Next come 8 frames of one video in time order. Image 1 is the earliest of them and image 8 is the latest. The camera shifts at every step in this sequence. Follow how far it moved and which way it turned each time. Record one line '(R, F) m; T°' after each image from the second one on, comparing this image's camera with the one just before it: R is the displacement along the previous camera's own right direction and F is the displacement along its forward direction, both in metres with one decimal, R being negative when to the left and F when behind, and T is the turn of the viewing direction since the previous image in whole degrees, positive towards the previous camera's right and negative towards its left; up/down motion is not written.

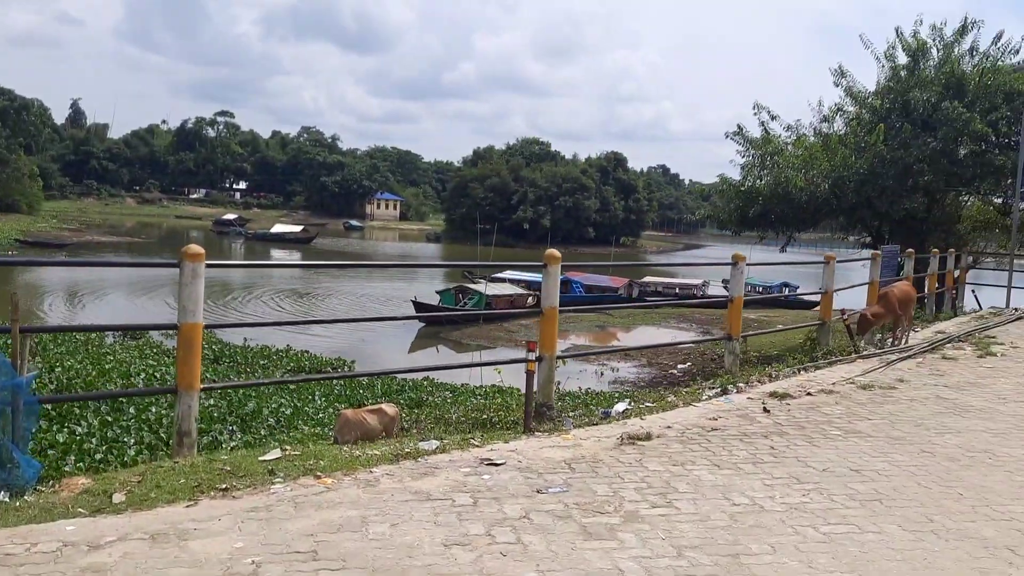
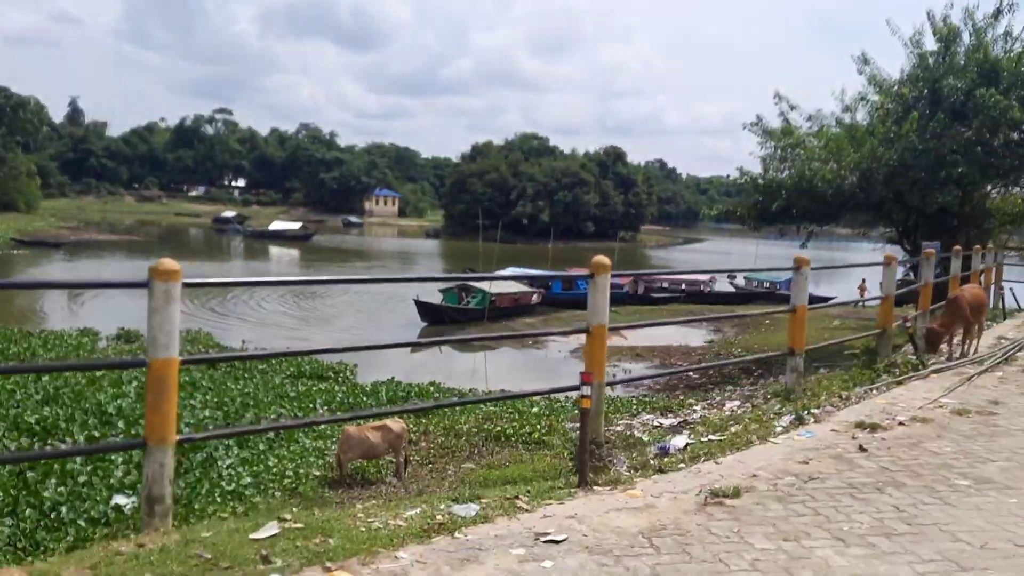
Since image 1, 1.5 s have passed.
(-0.2, +0.7) m; 0°
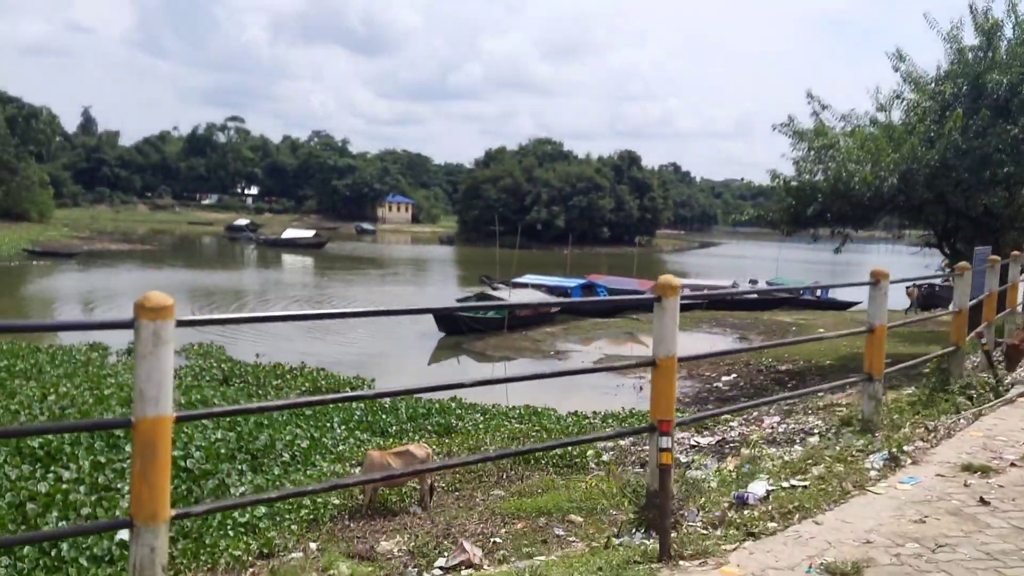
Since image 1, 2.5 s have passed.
(-0.2, +0.5) m; -1°
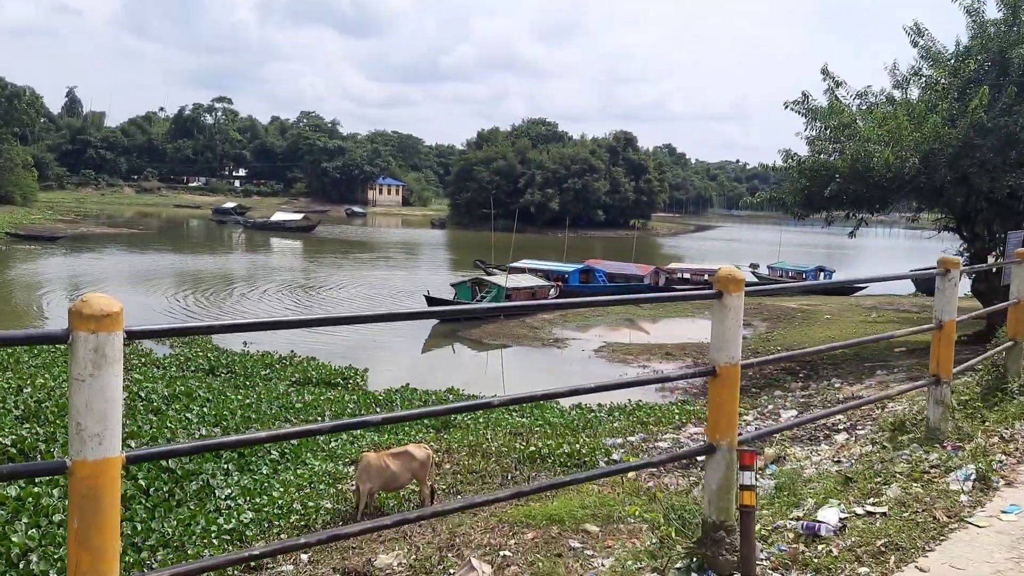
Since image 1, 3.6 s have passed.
(-0.1, +0.6) m; +1°
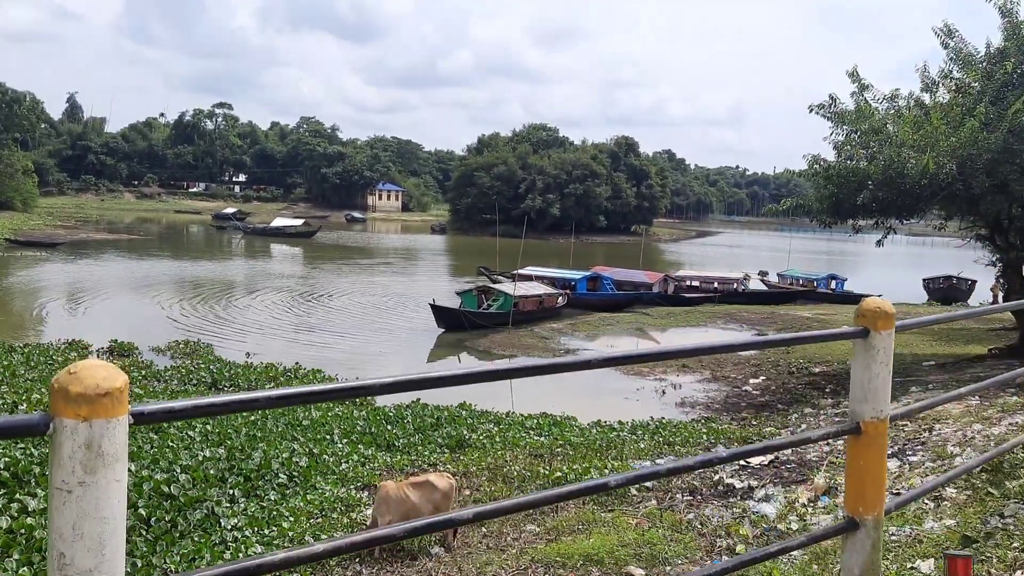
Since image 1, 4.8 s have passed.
(-0.3, +0.5) m; 0°
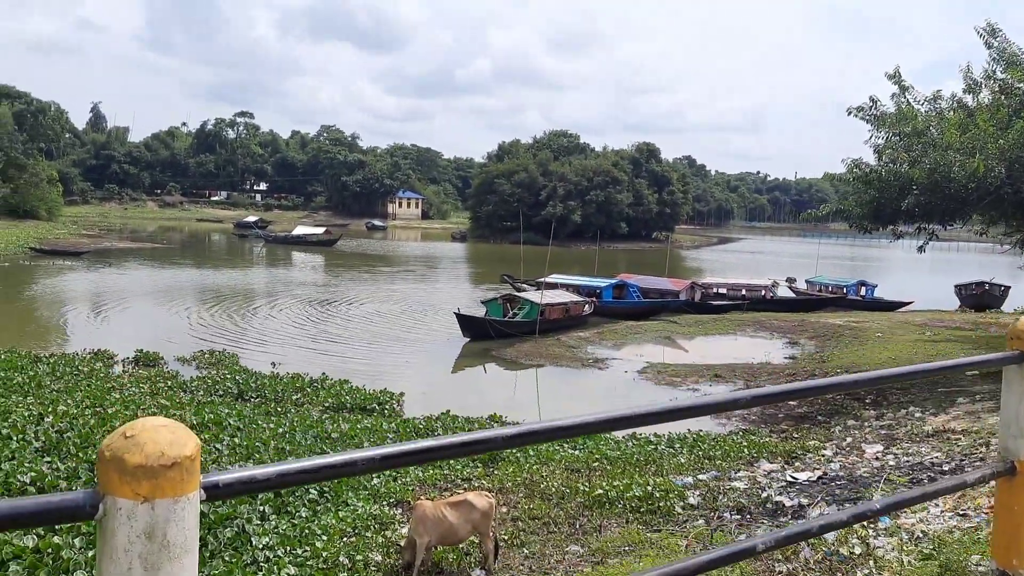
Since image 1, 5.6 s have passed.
(-0.2, +0.3) m; -1°
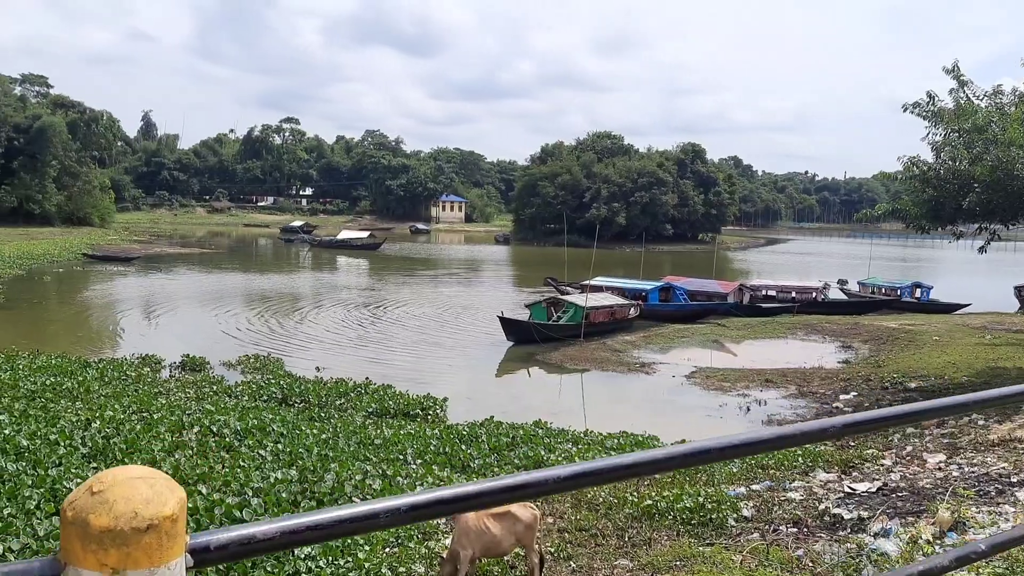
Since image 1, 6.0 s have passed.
(0.0, +0.2) m; -3°
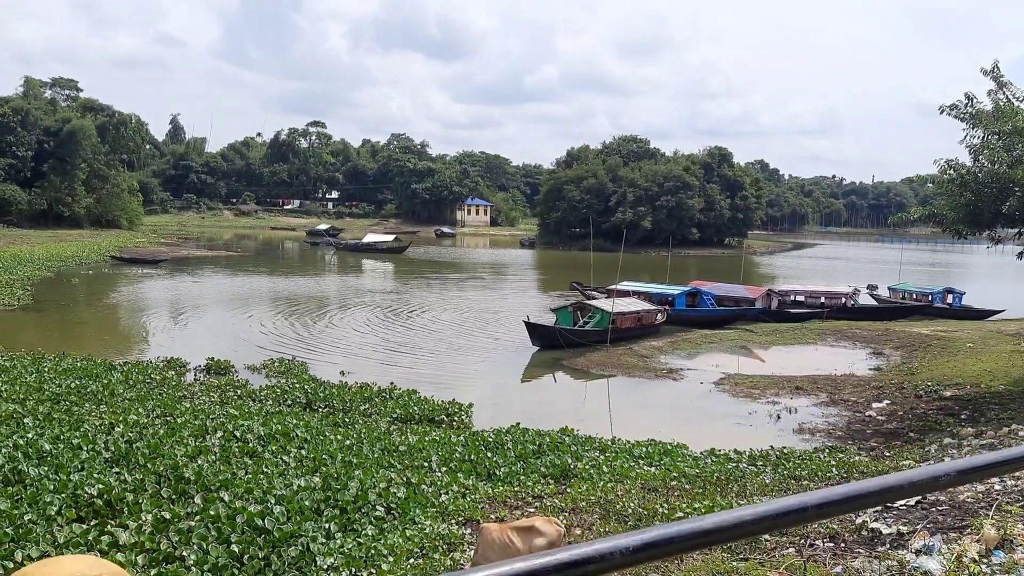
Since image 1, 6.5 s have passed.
(0.0, +0.1) m; -2°
